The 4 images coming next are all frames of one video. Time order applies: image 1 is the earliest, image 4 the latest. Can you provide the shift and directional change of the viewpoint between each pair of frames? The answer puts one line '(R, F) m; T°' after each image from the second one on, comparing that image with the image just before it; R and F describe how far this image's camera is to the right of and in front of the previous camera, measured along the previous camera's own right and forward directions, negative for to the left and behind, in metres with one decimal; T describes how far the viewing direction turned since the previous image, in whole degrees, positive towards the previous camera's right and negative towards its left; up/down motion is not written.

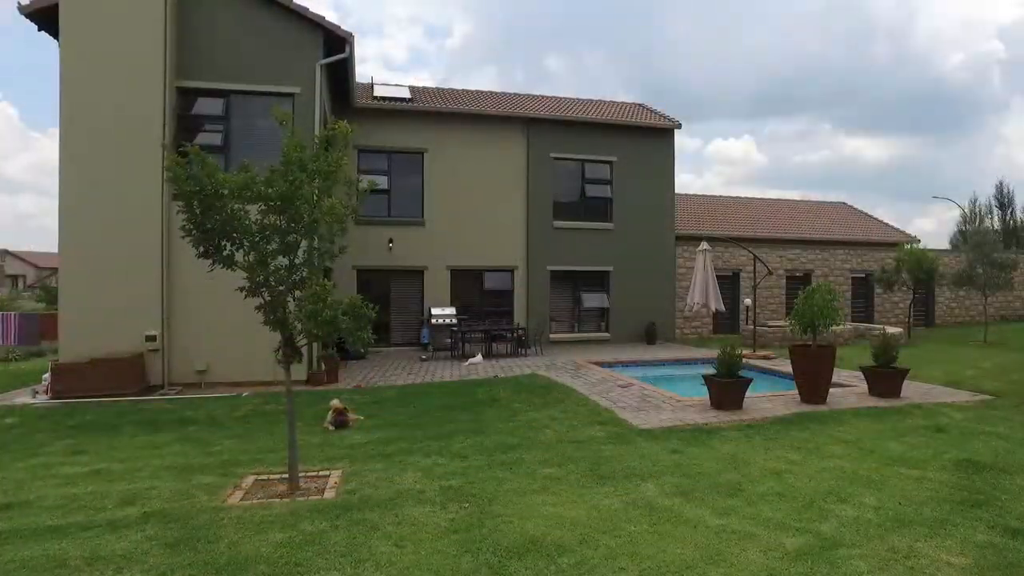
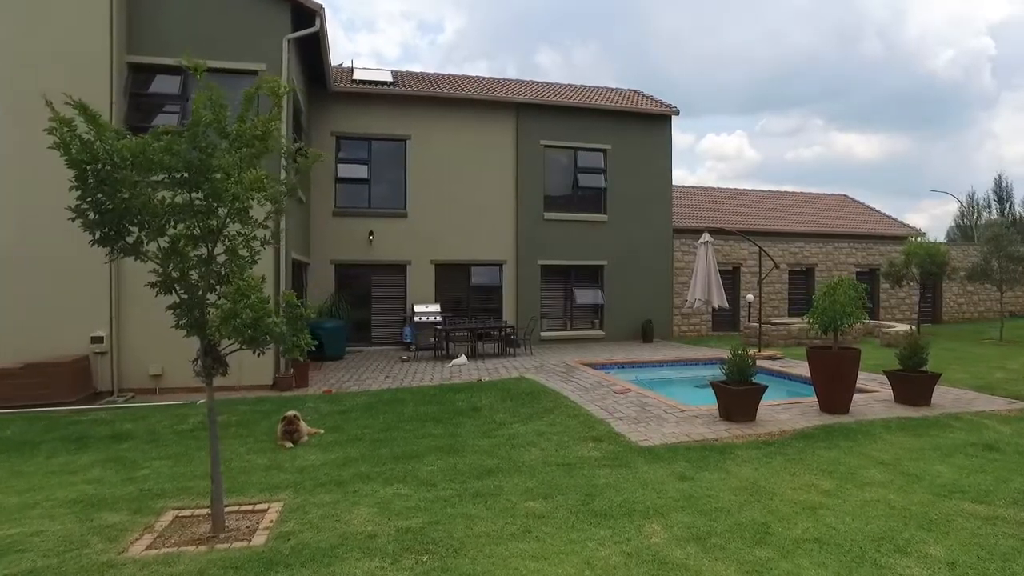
(+0.1, +0.9) m; +1°
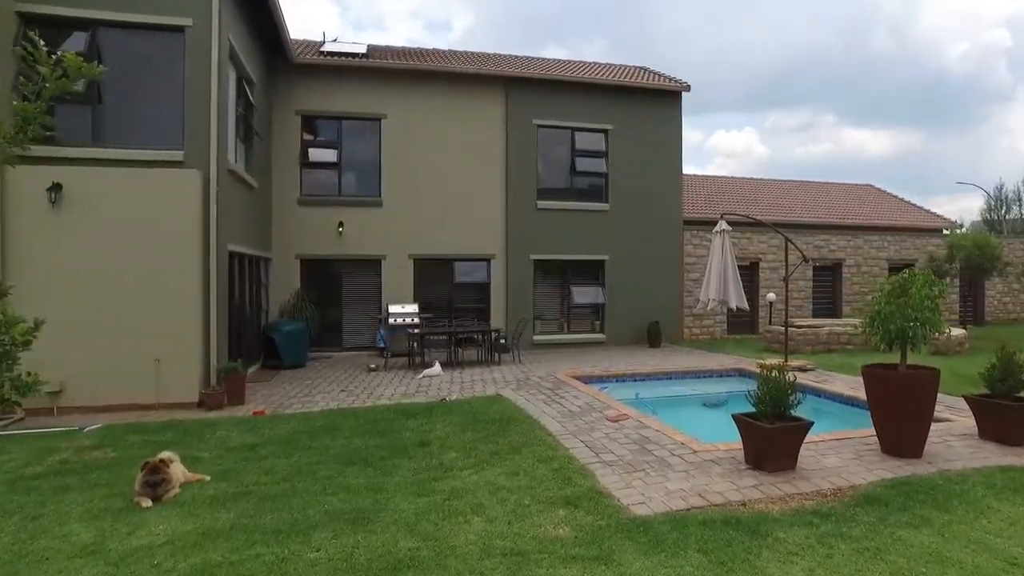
(+0.5, +1.8) m; -1°
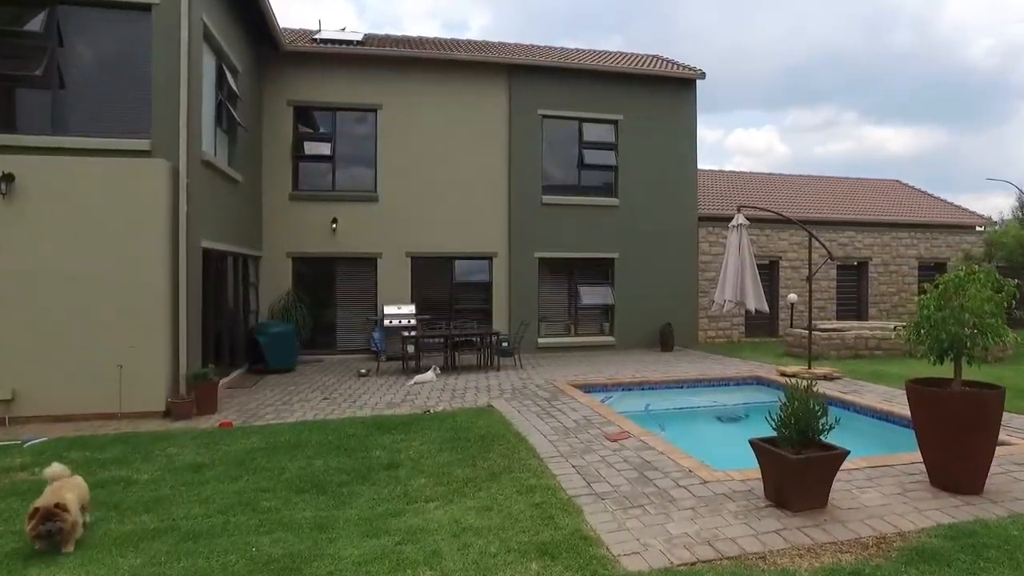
(+0.3, +0.8) m; -2°
